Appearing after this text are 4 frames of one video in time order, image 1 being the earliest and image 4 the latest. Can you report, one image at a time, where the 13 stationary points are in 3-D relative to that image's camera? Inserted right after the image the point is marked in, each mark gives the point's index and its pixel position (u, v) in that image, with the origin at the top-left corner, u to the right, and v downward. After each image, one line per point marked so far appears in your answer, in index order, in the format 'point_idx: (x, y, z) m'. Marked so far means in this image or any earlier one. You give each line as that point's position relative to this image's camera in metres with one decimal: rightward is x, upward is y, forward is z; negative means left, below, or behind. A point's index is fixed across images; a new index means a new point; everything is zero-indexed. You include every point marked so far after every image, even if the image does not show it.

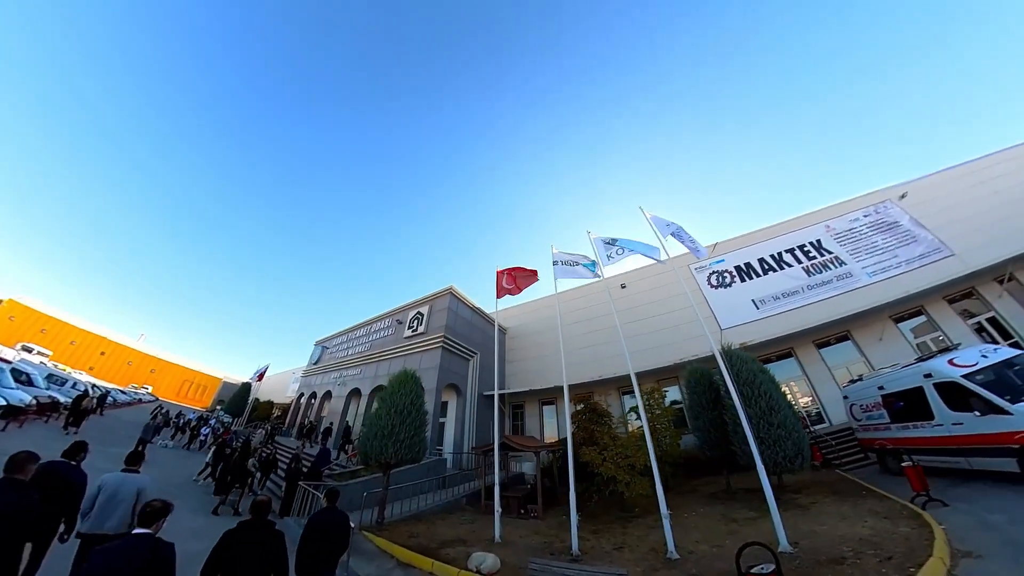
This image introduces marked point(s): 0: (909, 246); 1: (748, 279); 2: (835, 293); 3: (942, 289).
0: (+10.2, +1.1, +8.9) m
1: (+7.1, +0.3, +10.7) m
2: (+8.5, -0.2, +9.3) m
3: (+10.5, 0.0, +8.5) m
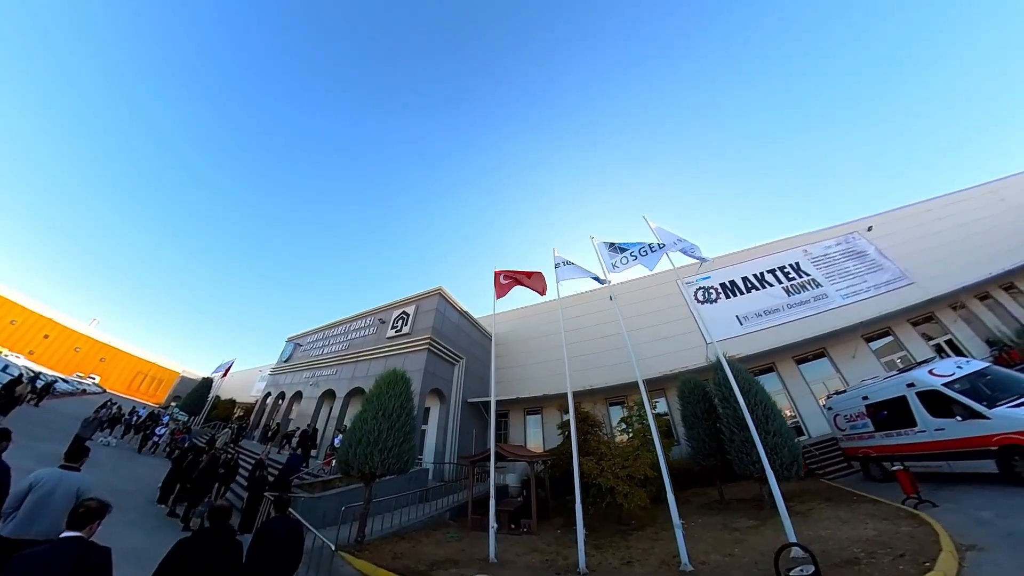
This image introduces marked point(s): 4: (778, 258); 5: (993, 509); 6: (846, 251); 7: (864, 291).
0: (+10.3, +0.4, +10.0) m
1: (+7.0, -0.3, +11.3) m
2: (+8.5, -0.7, +10.1) m
3: (+10.7, -0.7, +9.5) m
4: (+8.5, +0.9, +11.4) m
5: (+7.5, -3.4, +5.6) m
6: (+10.1, +1.1, +10.6) m
7: (+9.8, -0.1, +9.8) m
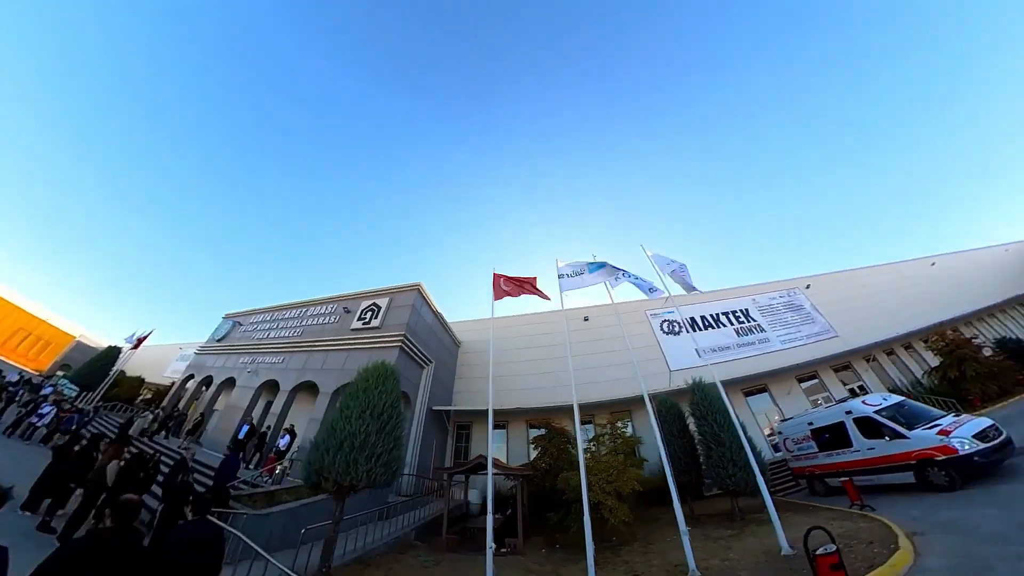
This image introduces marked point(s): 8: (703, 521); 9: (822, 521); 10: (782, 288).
0: (+10.0, -1.2, +12.2) m
1: (+6.5, -1.5, +12.6) m
2: (+8.1, -2.1, +11.8) m
3: (+10.3, -2.3, +11.7) m
4: (+8.0, -0.6, +13.2) m
5: (+7.9, -4.3, +6.9) m
6: (+9.7, -0.6, +12.8) m
7: (+9.5, -1.7, +11.9) m
8: (+4.7, -5.8, +8.9) m
9: (+6.5, -4.9, +7.5) m
10: (+10.0, 0.0, +13.5) m
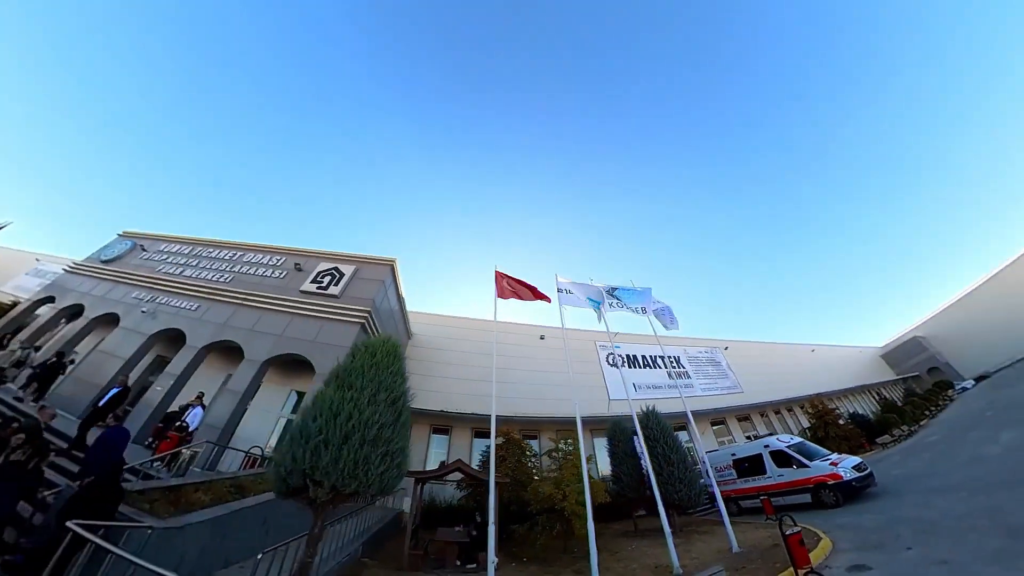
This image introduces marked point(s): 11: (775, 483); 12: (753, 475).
0: (+8.2, -3.3, +14.6) m
1: (+4.7, -2.8, +13.8) m
2: (+6.4, -3.7, +13.4) m
3: (+8.4, -4.4, +14.1) m
4: (+6.2, -2.3, +14.9) m
5: (+7.4, -5.6, +8.5) m
6: (+7.9, -2.7, +15.1) m
7: (+7.7, -3.6, +14.0) m
8: (+3.6, -6.5, +9.3) m
9: (+5.8, -6.0, +8.6) m
10: (+8.0, -2.1, +15.9) m
11: (+7.3, -5.4, +9.9) m
12: (+6.9, -5.4, +10.4) m
